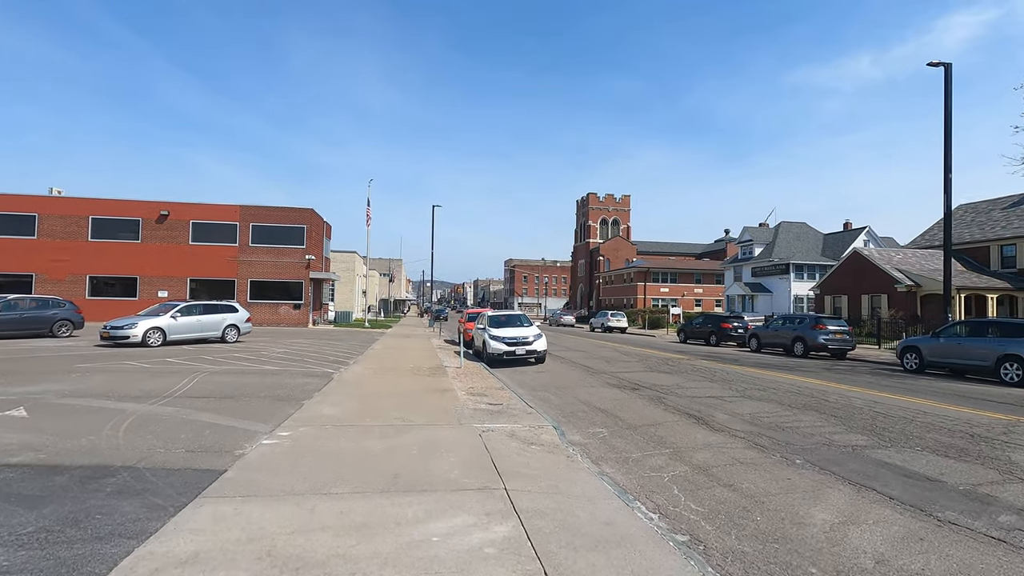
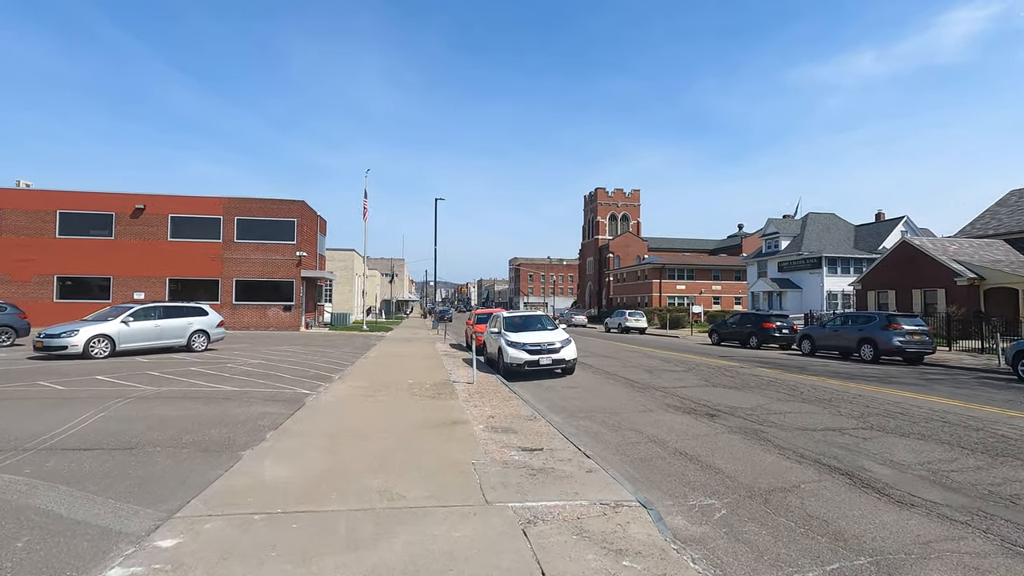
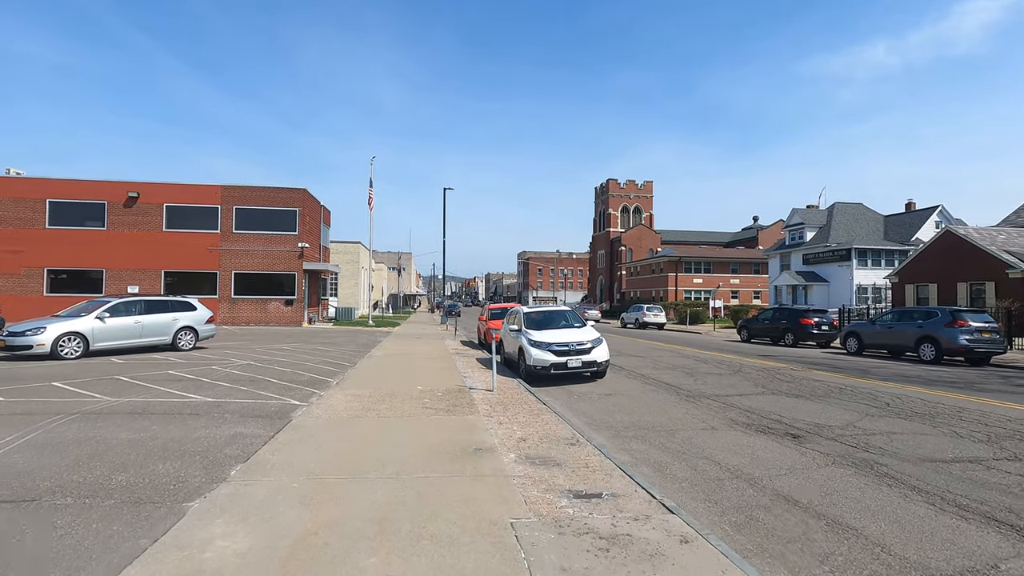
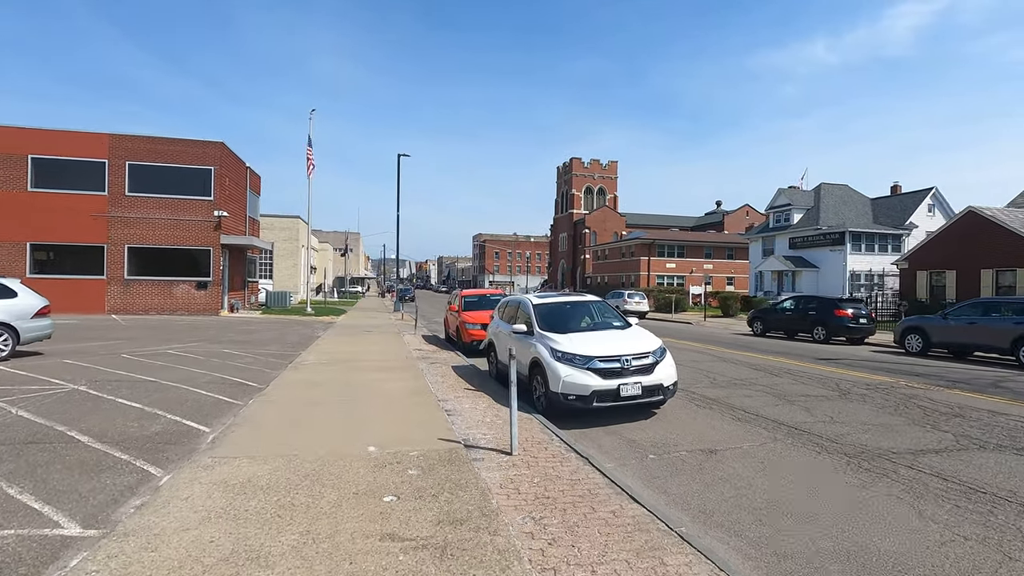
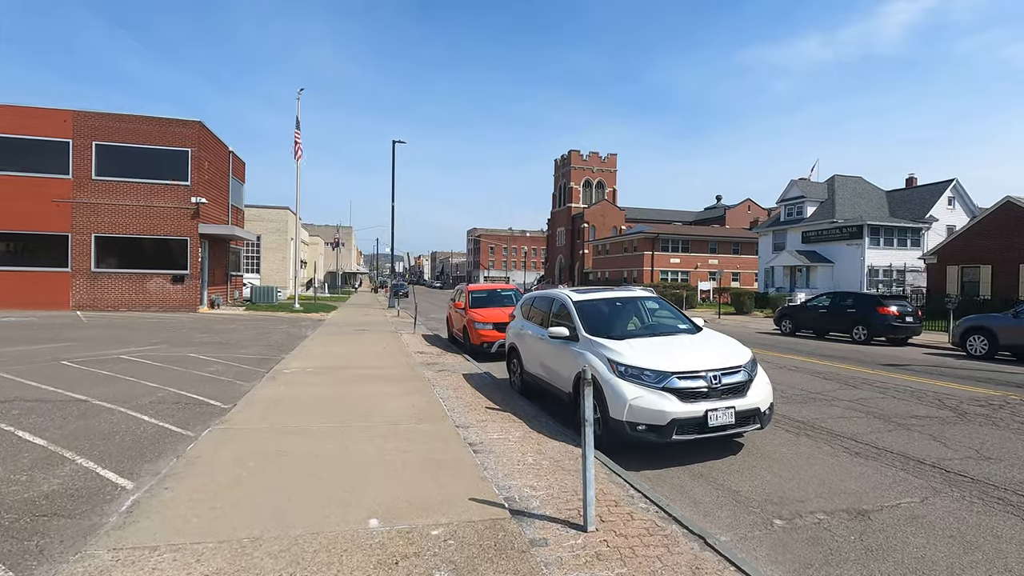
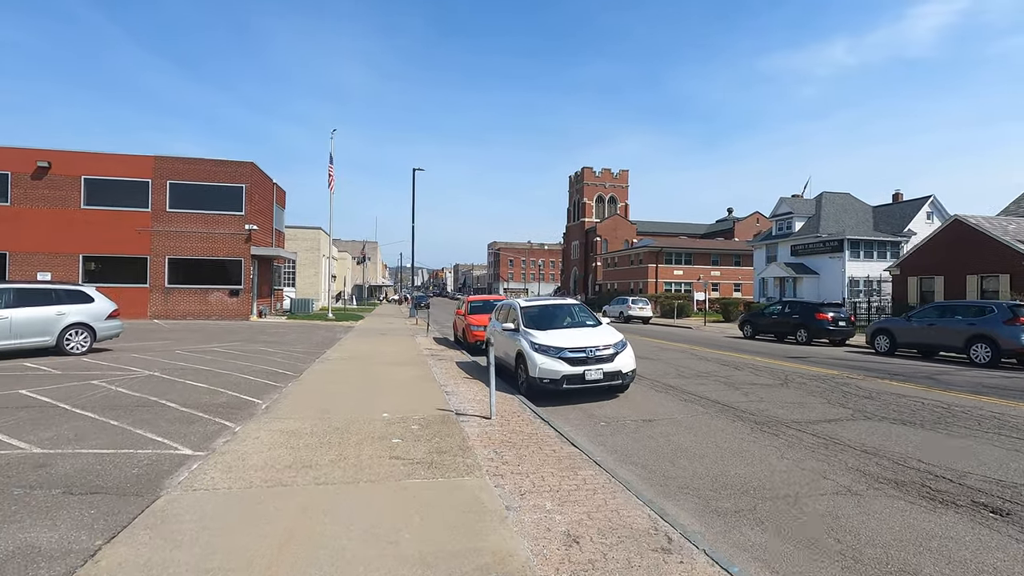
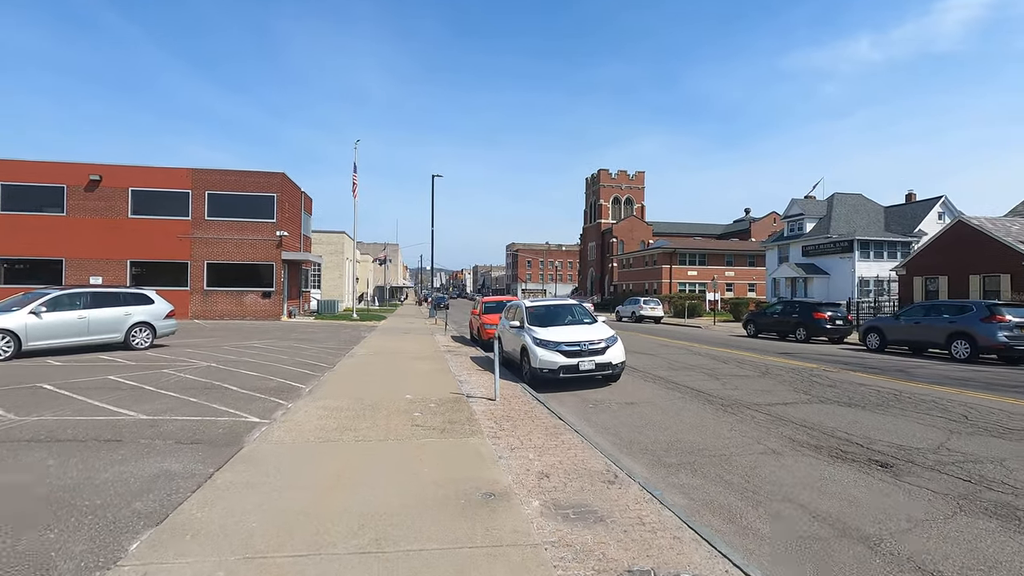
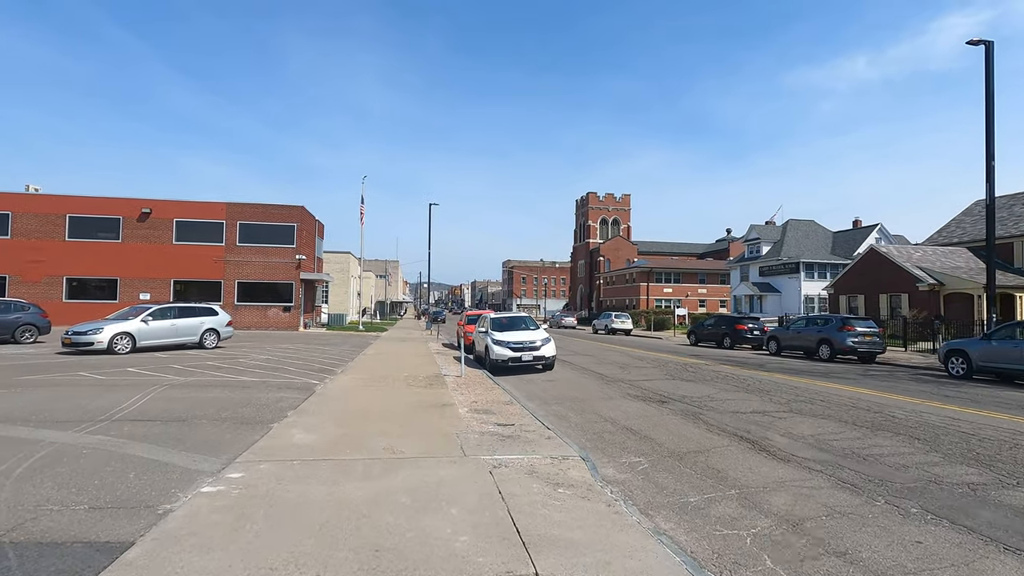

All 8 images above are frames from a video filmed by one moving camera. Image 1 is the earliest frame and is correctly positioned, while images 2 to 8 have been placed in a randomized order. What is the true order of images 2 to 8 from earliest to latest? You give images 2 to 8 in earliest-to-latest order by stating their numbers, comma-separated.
8, 2, 3, 7, 6, 4, 5
